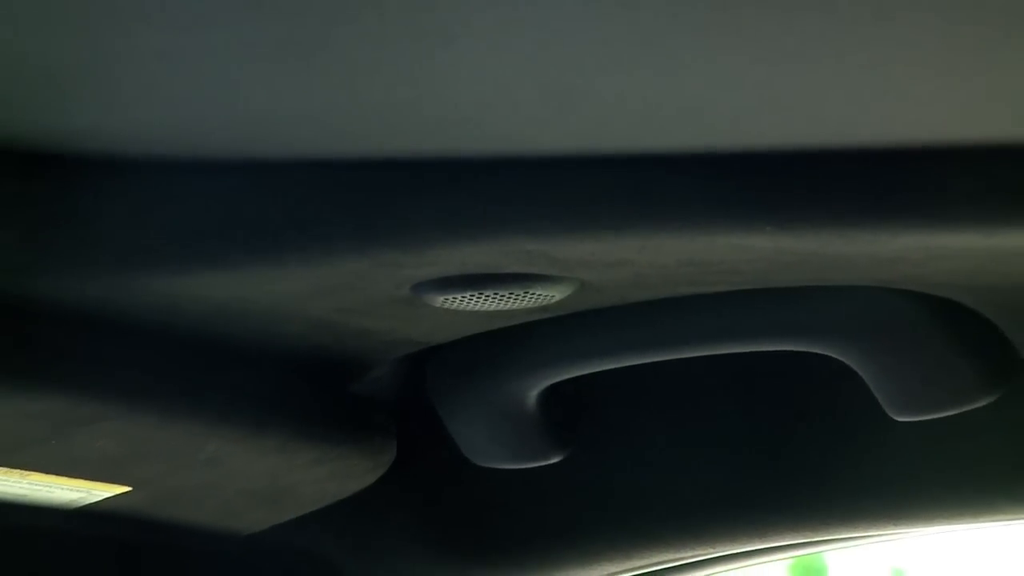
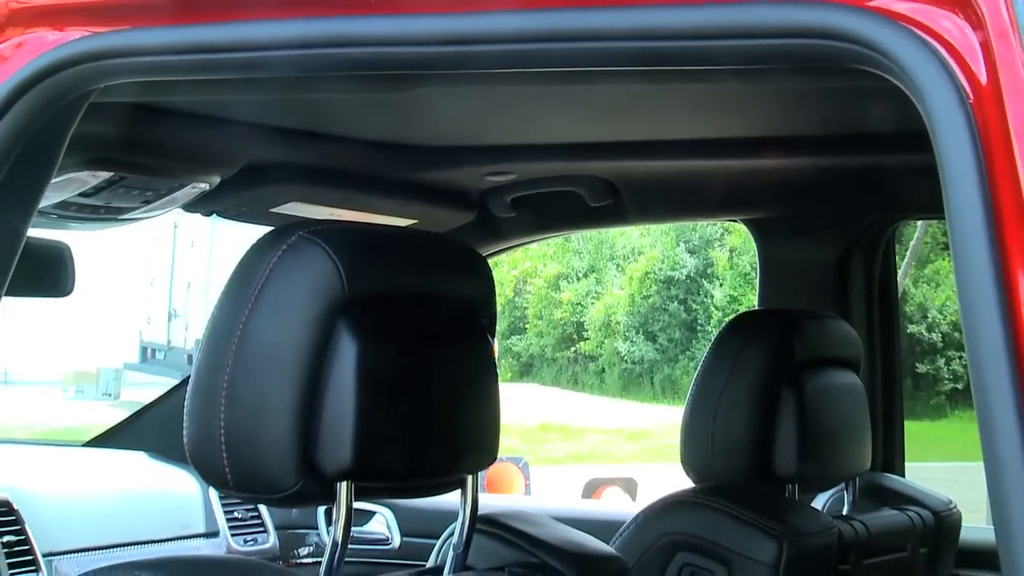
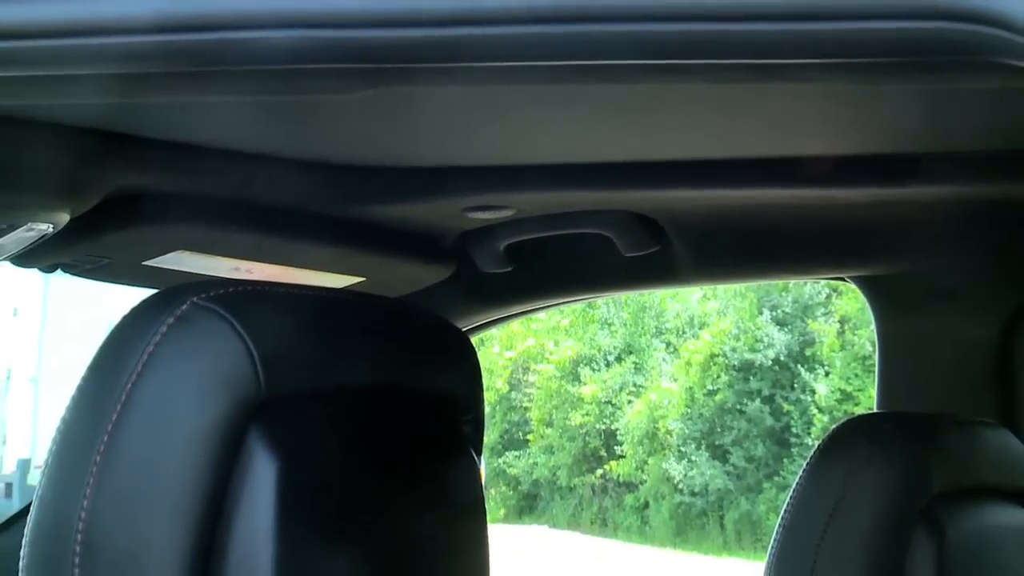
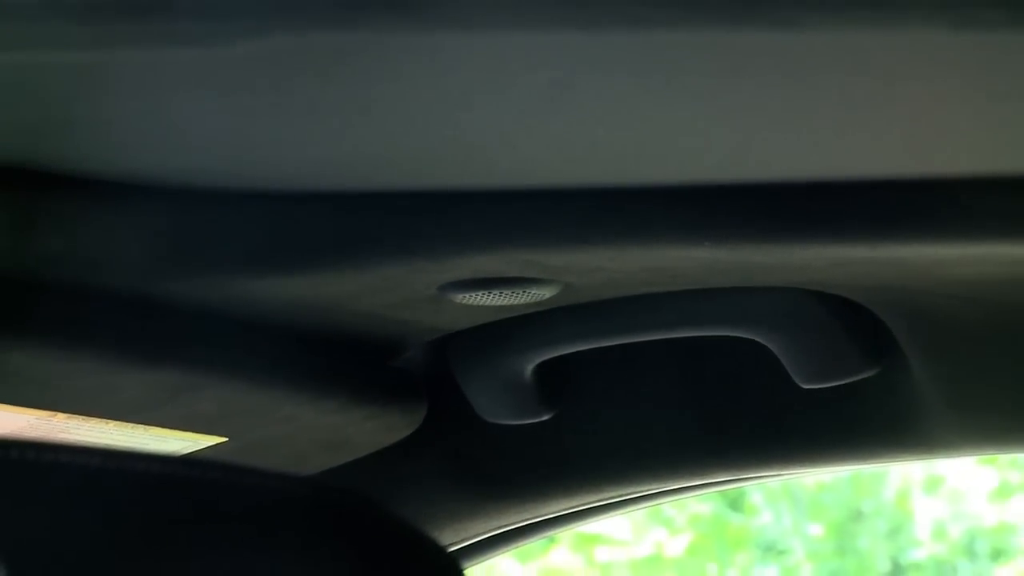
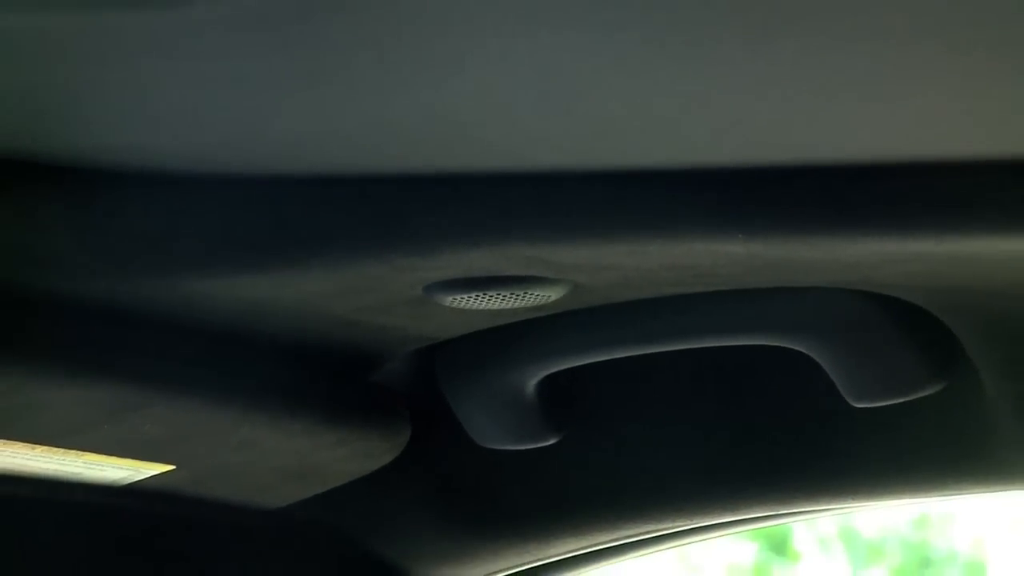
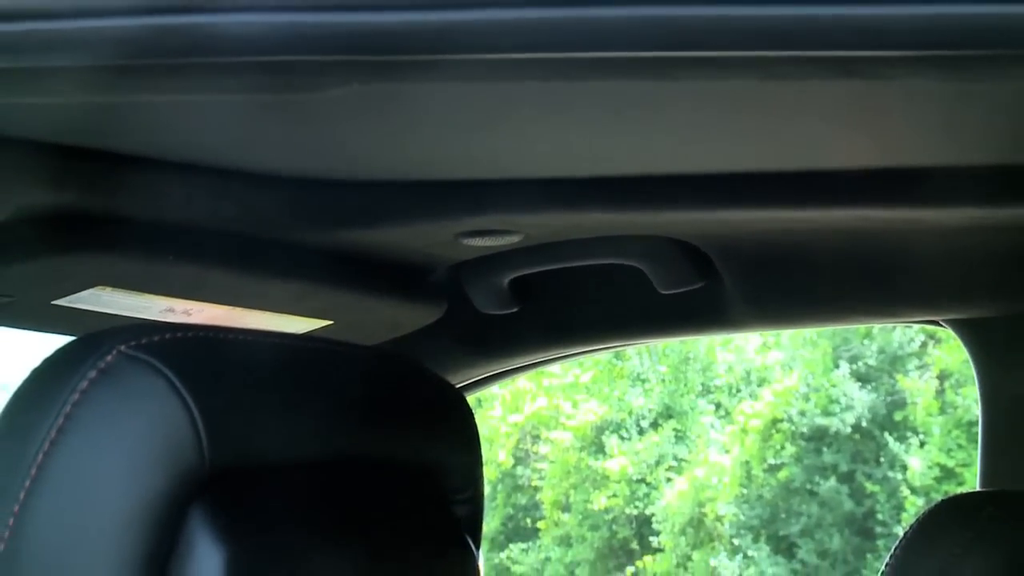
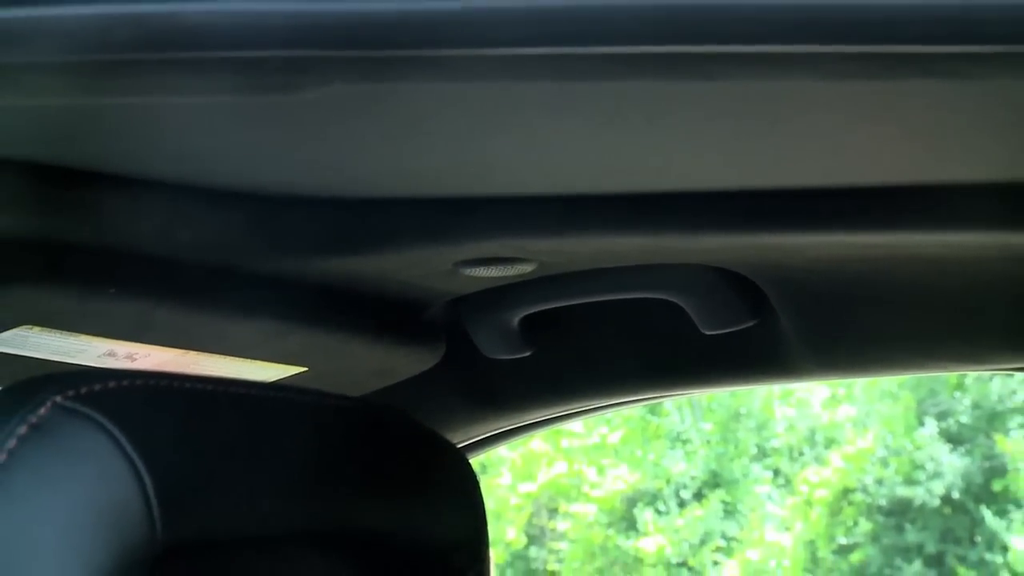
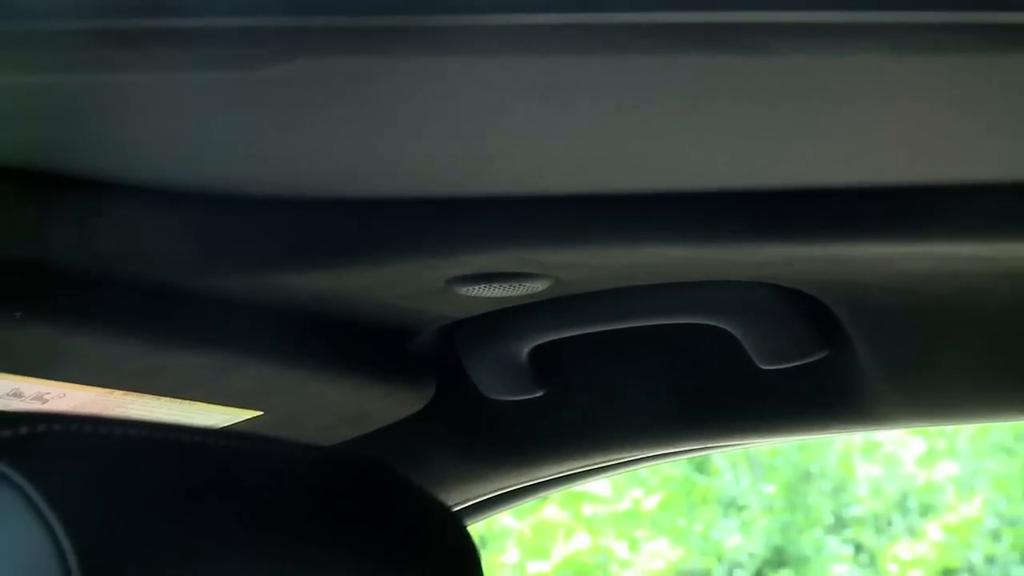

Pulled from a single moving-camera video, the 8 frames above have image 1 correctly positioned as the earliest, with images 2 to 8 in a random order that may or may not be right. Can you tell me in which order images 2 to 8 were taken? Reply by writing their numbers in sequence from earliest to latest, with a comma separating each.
5, 4, 8, 7, 6, 3, 2
